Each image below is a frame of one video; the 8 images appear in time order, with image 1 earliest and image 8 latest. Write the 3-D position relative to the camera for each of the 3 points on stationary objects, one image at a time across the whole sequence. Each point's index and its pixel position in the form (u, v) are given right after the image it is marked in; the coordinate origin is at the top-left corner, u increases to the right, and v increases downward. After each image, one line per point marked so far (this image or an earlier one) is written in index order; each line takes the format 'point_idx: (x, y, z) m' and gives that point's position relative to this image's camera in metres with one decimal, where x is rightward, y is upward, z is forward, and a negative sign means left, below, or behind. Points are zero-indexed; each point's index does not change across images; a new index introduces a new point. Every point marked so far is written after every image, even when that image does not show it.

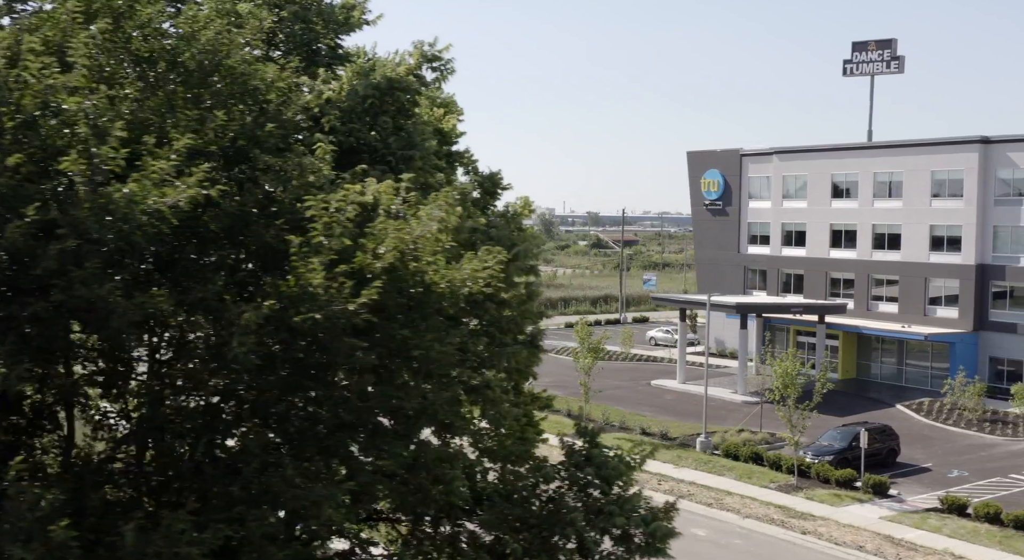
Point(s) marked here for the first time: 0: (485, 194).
0: (-0.4, +1.3, +15.0) m
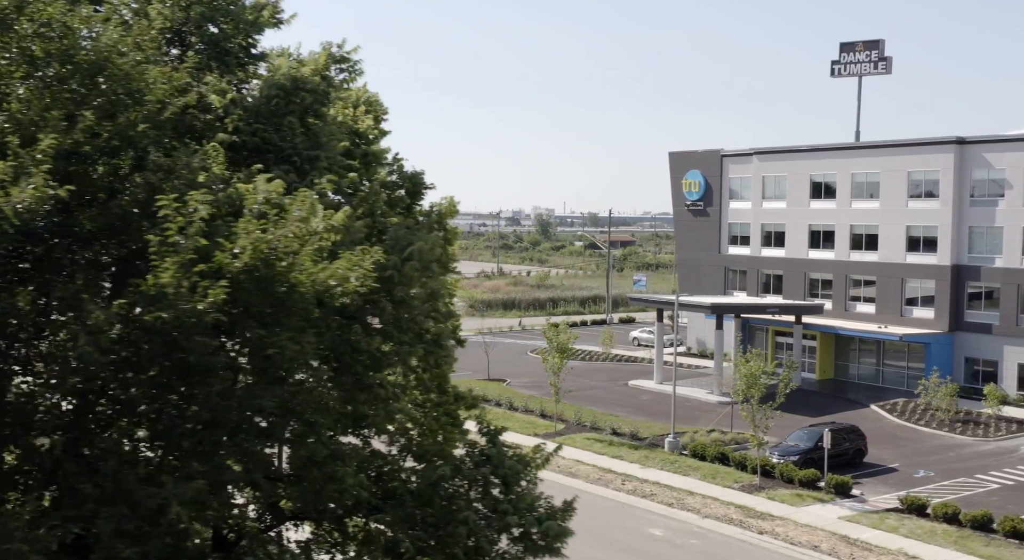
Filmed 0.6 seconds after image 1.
0: (-1.6, +1.3, +15.1) m
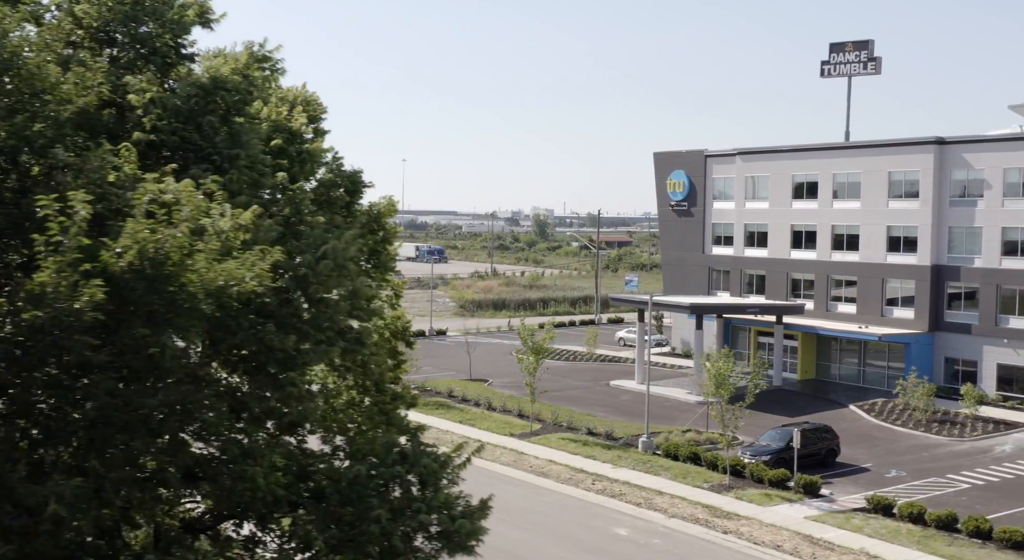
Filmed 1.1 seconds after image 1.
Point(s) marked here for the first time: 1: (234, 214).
0: (-2.6, +1.3, +15.1) m
1: (-3.0, +0.7, +10.8) m
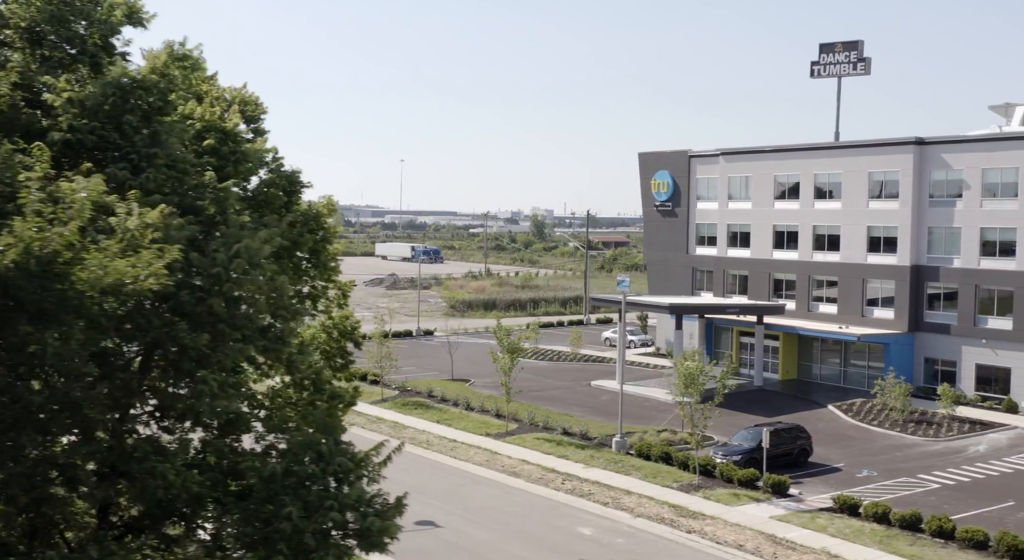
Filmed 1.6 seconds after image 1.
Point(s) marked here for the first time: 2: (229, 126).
0: (-3.5, +1.3, +15.2) m
1: (-4.0, +0.7, +10.8) m
2: (-4.1, +2.2, +14.4) m
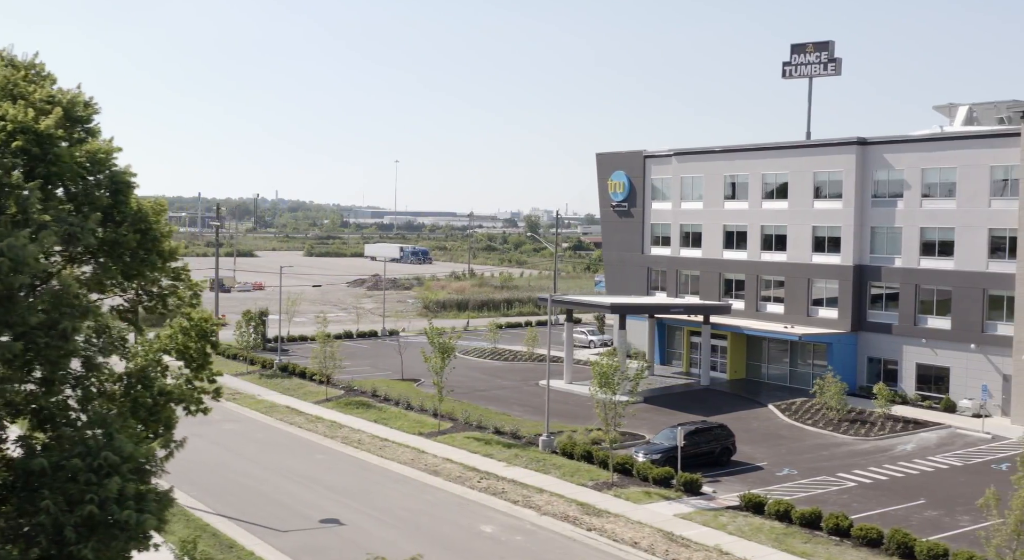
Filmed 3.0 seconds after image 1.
0: (-6.3, +1.3, +15.4) m
1: (-6.7, +0.7, +11.0) m
2: (-6.8, +2.2, +14.6) m
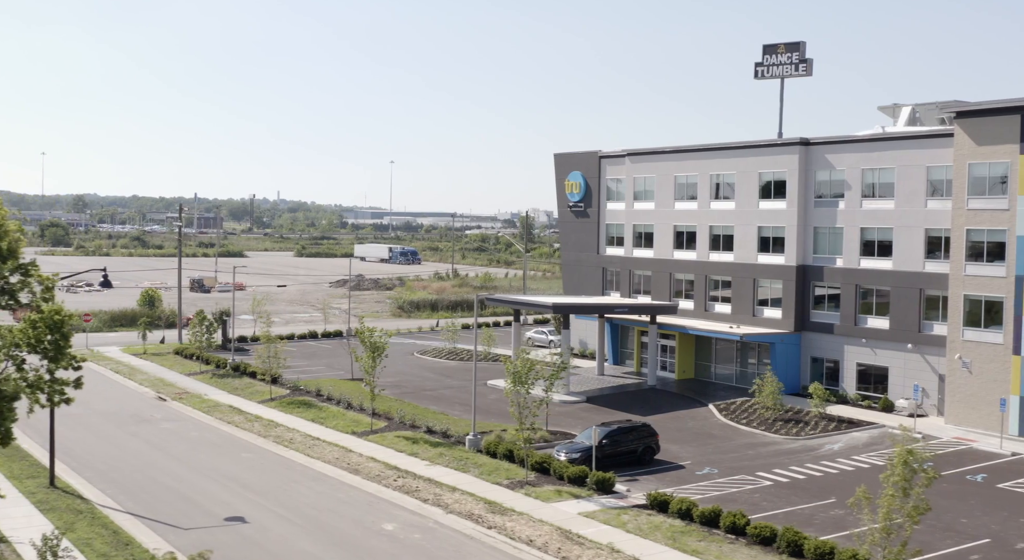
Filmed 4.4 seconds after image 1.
0: (-9.1, +1.3, +15.6) m
1: (-9.5, +0.8, +11.2) m
2: (-9.6, +2.3, +14.9) m
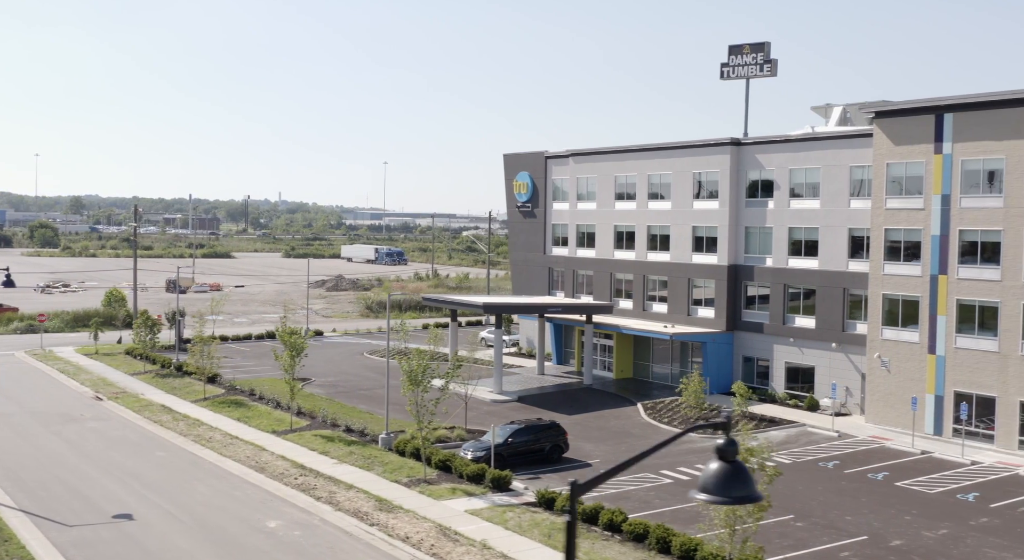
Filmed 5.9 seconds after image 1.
0: (-12.4, +1.4, +15.8) m
1: (-12.9, +0.8, +11.5) m
2: (-12.9, +2.3, +15.1) m
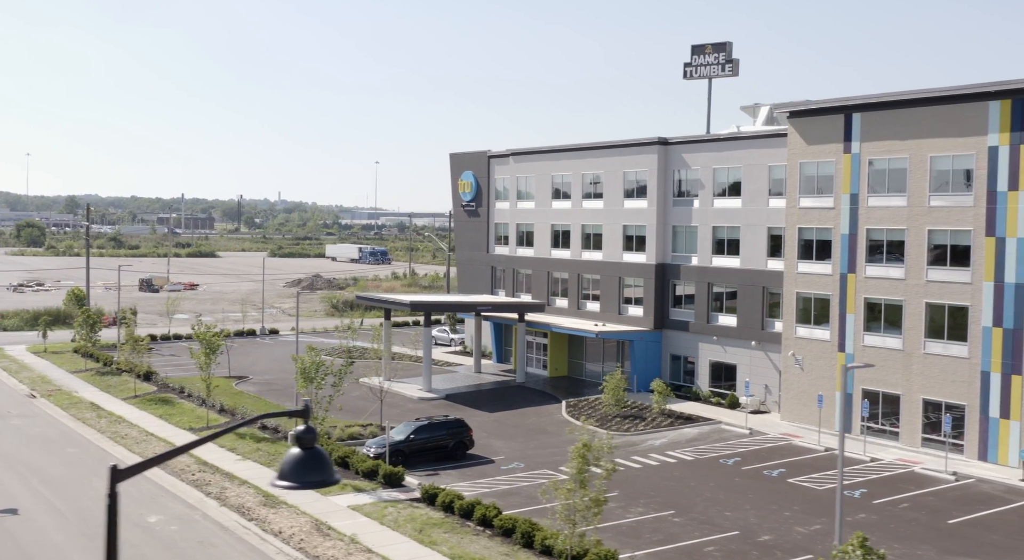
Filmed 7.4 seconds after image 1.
0: (-15.9, +1.4, +16.2) m
1: (-16.3, +0.9, +11.8) m
2: (-16.4, +2.4, +15.4) m
